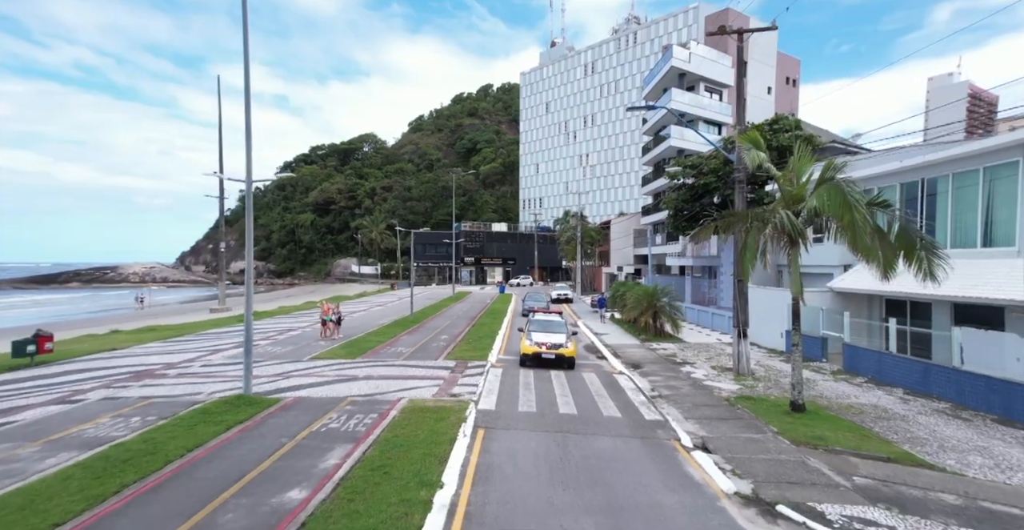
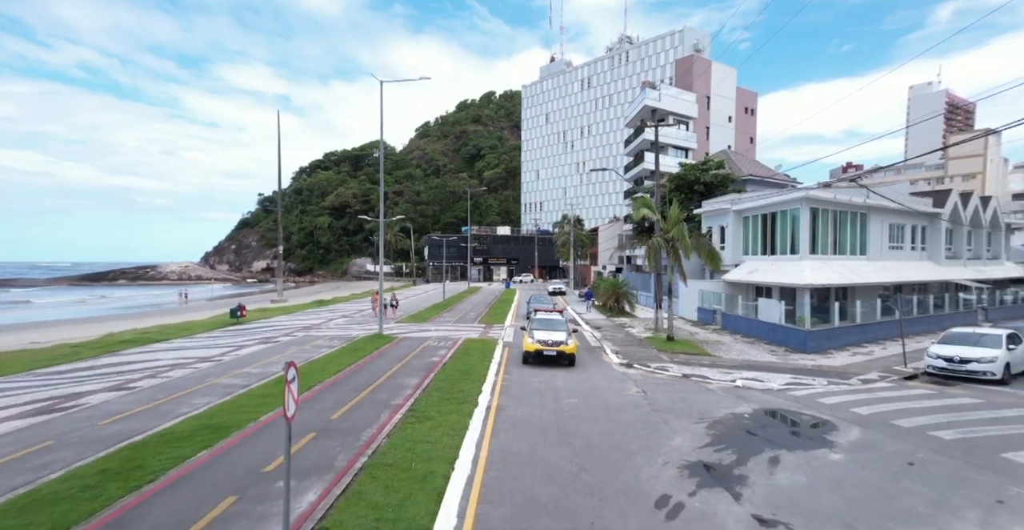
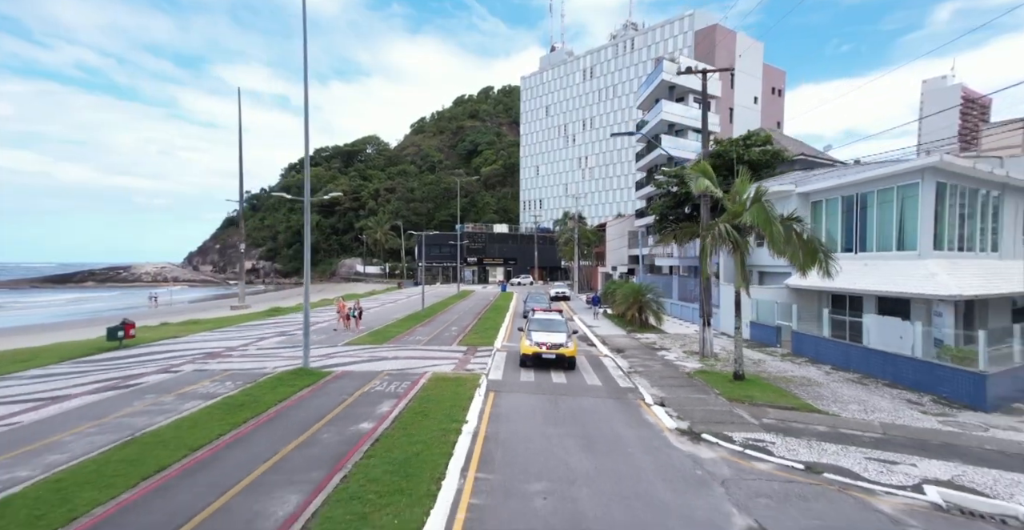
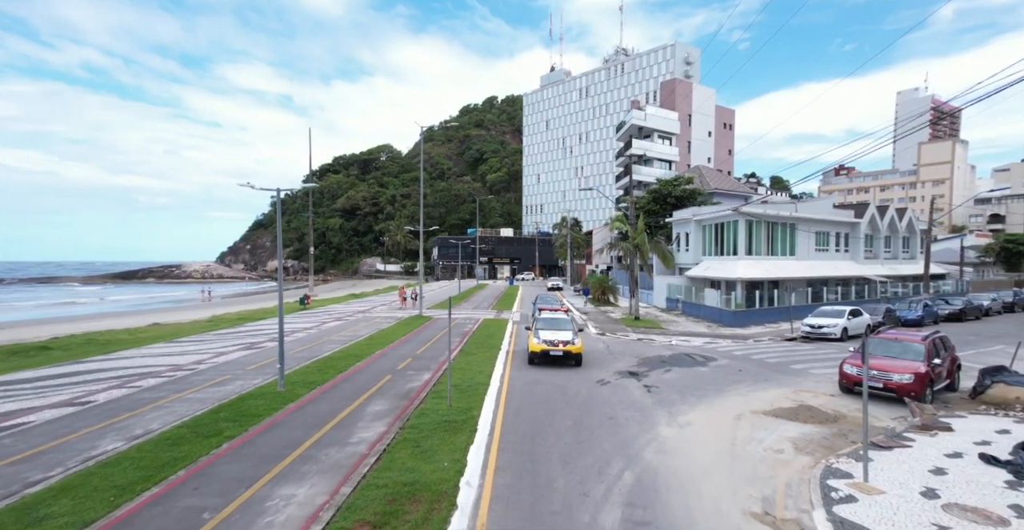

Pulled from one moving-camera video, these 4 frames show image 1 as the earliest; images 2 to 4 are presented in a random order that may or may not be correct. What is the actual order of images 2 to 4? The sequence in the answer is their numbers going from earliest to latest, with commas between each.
3, 2, 4
